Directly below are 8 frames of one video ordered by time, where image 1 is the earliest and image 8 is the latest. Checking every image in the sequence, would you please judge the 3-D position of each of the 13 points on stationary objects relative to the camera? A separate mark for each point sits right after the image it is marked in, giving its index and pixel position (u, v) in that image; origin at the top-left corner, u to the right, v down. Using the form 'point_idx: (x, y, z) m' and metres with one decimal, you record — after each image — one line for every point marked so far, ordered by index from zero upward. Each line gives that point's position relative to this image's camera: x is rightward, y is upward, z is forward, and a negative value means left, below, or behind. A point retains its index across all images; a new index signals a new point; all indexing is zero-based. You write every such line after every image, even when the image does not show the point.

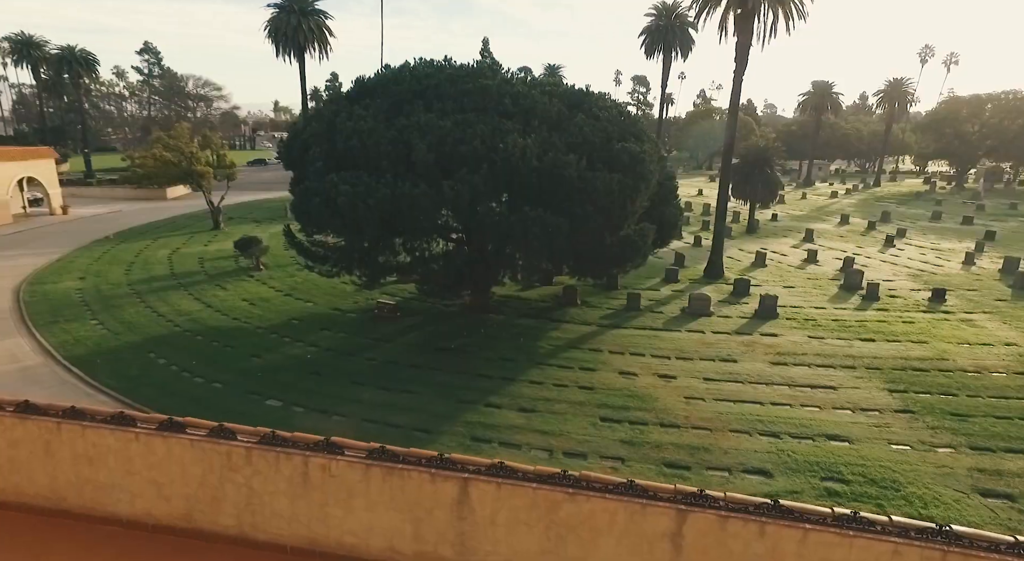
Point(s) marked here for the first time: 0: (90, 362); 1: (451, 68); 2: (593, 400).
0: (-11.9, -2.2, +16.4) m
1: (-1.9, +6.5, +17.9) m
2: (+2.0, -3.0, +14.5) m
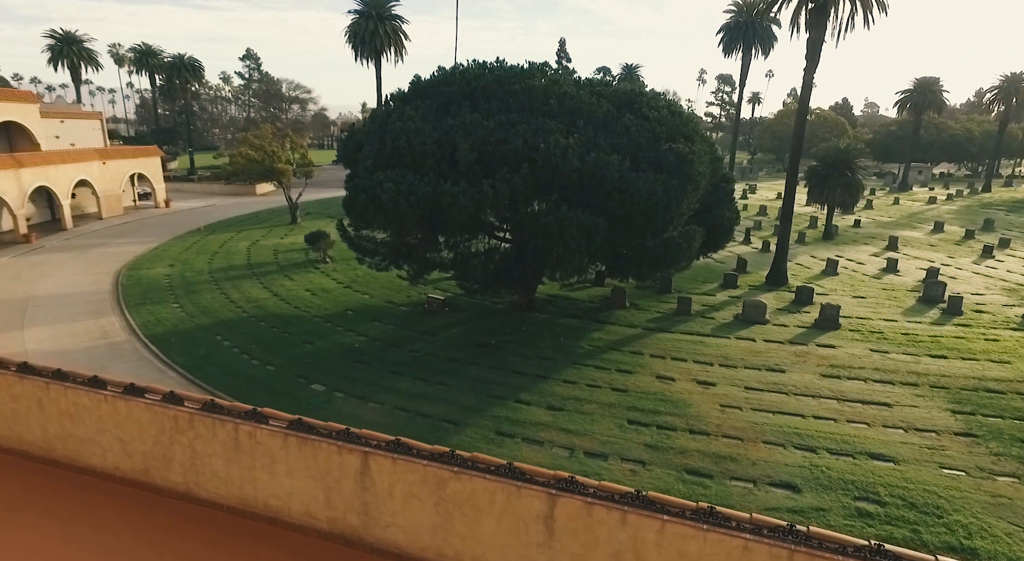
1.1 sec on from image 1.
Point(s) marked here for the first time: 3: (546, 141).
0: (-10.7, -1.8, +18.0) m
1: (-0.4, +6.6, +18.2) m
2: (+2.7, -3.0, +14.5) m
3: (+0.9, +3.7, +15.8) m
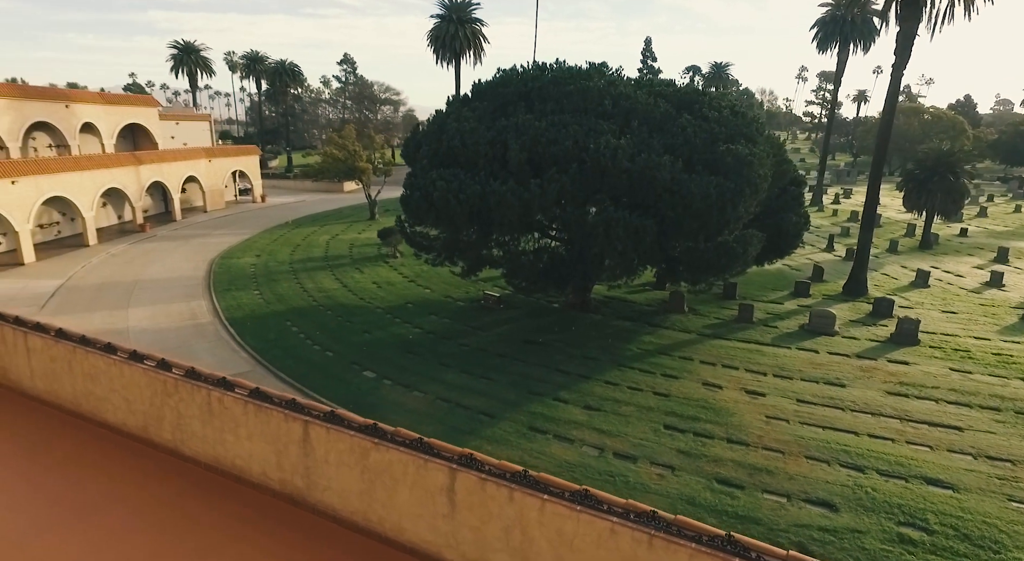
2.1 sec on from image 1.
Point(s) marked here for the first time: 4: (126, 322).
0: (-9.1, -1.4, +19.7) m
1: (+1.5, +6.6, +18.4) m
2: (+3.7, -3.1, +14.3) m
3: (+2.2, +3.7, +15.9) m
4: (-12.9, -1.4, +19.6) m
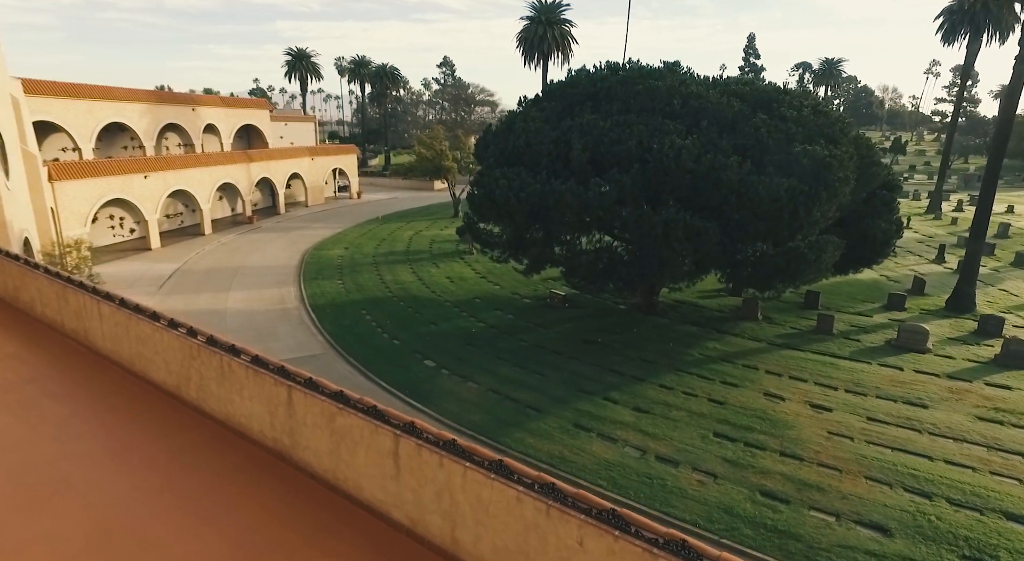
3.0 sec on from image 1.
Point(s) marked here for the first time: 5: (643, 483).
0: (-6.9, -1.1, +21.2) m
1: (+3.7, +6.5, +18.3) m
2: (+4.8, -3.2, +13.9) m
3: (+3.9, +3.7, +15.7) m
4: (-10.7, -0.8, +21.7) m
5: (+2.5, -3.9, +11.2) m
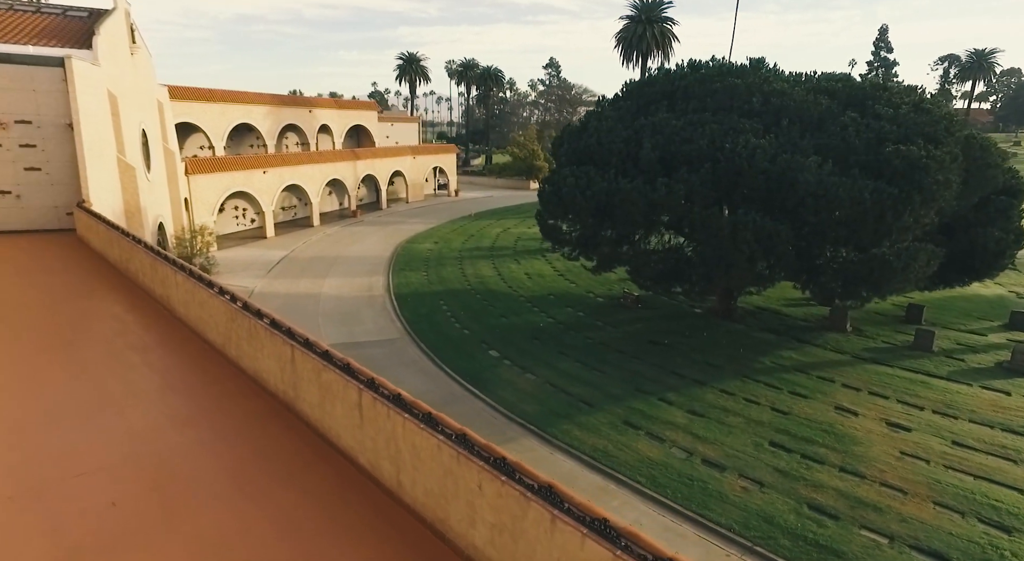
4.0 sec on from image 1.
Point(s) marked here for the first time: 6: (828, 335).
0: (-4.2, -0.7, +22.5) m
1: (+6.1, +6.5, +17.9) m
2: (+6.0, -3.3, +13.3) m
3: (+5.7, +3.6, +15.2) m
4: (-7.8, -0.3, +23.7) m
5: (+3.2, -3.8, +11.1) m
6: (+10.3, -1.8, +19.2) m
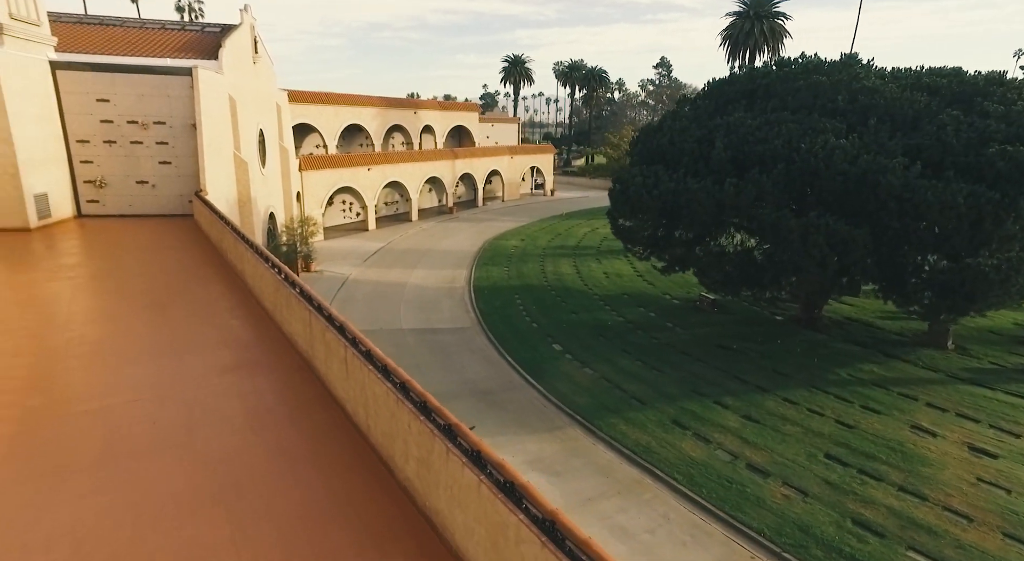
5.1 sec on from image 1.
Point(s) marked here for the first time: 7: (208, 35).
0: (-1.2, -0.4, +23.5) m
1: (+8.3, +6.3, +17.1) m
2: (+7.1, -3.4, +12.7) m
3: (+7.4, +3.5, +14.6) m
4: (-4.5, +0.1, +25.3) m
5: (+3.9, -3.8, +11.0) m
6: (+12.4, -2.1, +17.7) m
7: (-10.3, +8.4, +20.0) m
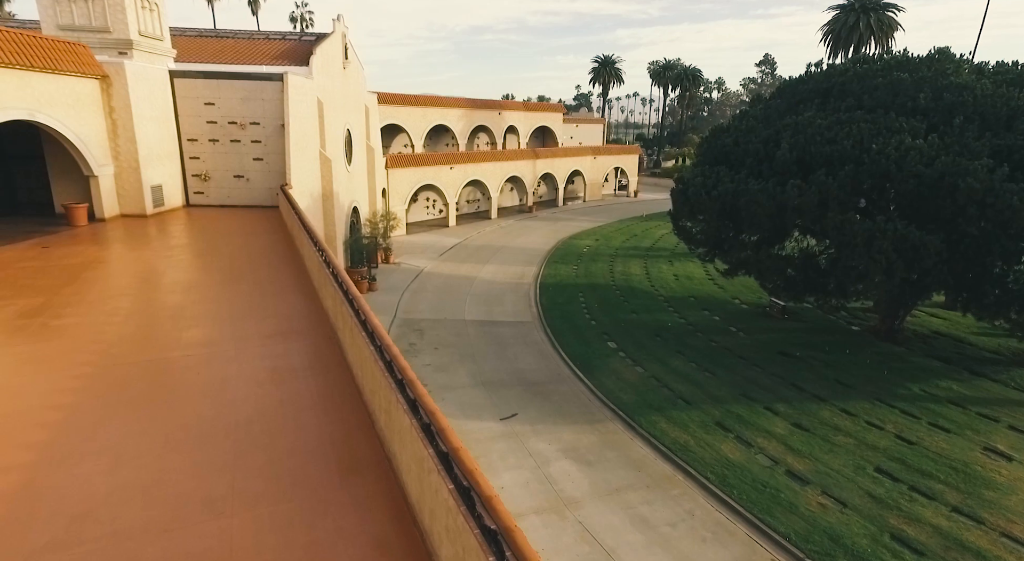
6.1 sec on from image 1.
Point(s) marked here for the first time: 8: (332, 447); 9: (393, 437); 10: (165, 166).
0: (+1.5, -0.3, +24.0) m
1: (+10.2, +6.1, +16.2) m
2: (+7.9, -3.5, +12.1) m
3: (+8.8, +3.3, +13.9) m
4: (-1.5, +0.3, +26.3) m
5: (+4.5, -3.9, +10.9) m
6: (+14.0, -2.5, +16.2) m
7: (-7.7, +8.8, +21.9) m
8: (-1.5, -1.4, +4.9) m
9: (-0.9, -1.2, +4.3) m
10: (-9.7, +3.2, +16.4) m
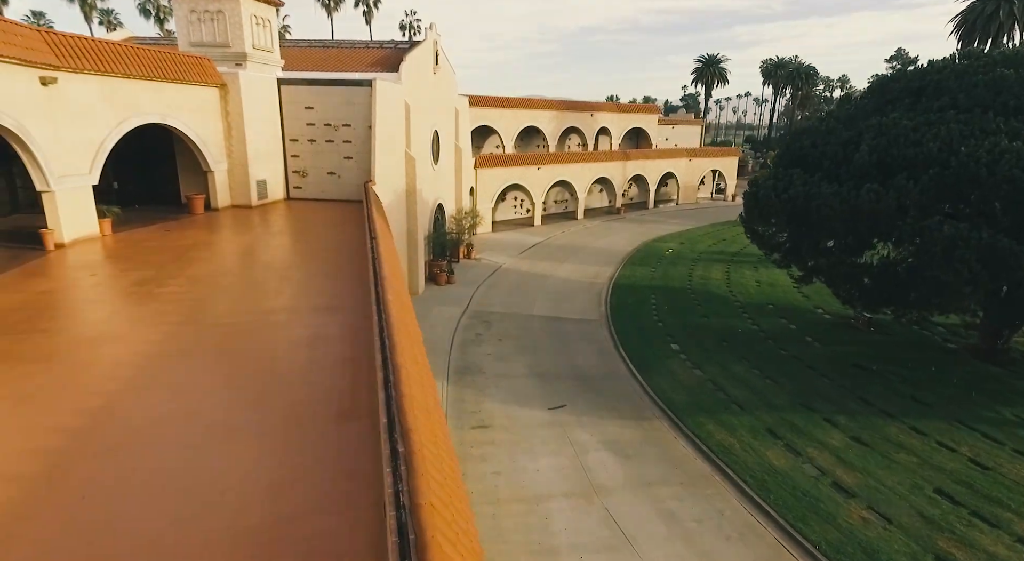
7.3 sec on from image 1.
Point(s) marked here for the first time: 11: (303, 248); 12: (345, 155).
0: (+4.5, -0.3, +24.1) m
1: (+12.0, +5.7, +15.0) m
2: (+8.7, -3.7, +11.3) m
3: (+10.2, +3.0, +12.9) m
4: (+2.0, +0.4, +26.9) m
5: (+5.1, -3.9, +10.7) m
6: (+15.4, -3.0, +14.3) m
7: (-4.5, +9.2, +23.5) m
8: (-1.7, -1.2, +5.7) m
9: (-1.1, -1.0, +5.1) m
10: (-7.6, +3.7, +18.5) m
11: (-4.5, +0.7, +12.7) m
12: (-5.3, +4.1, +18.9) m
